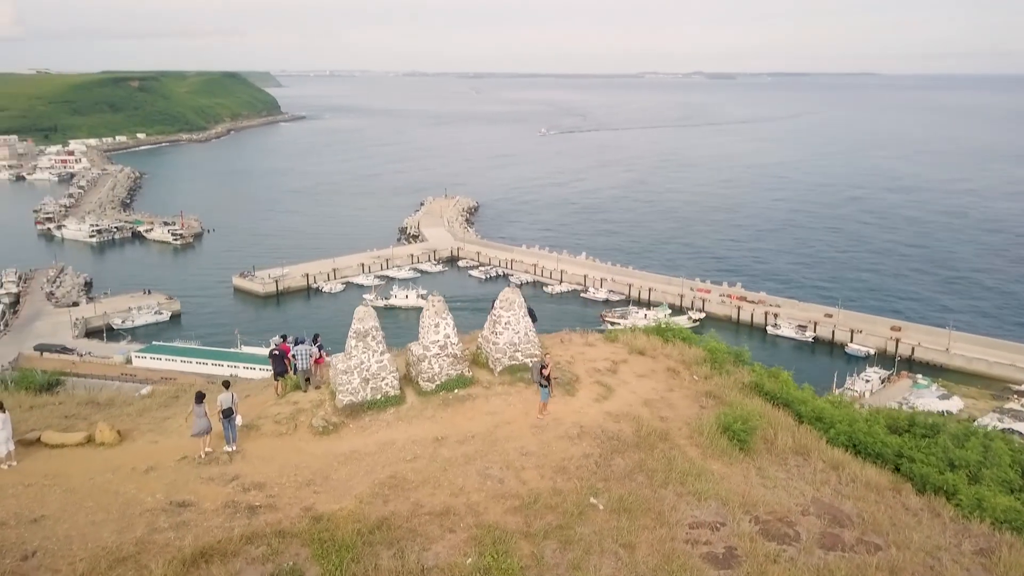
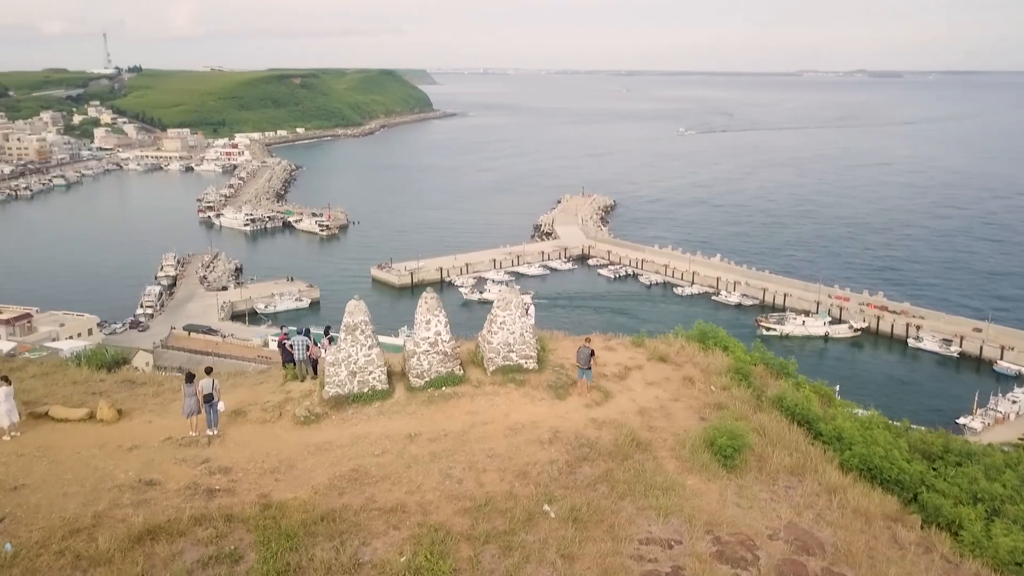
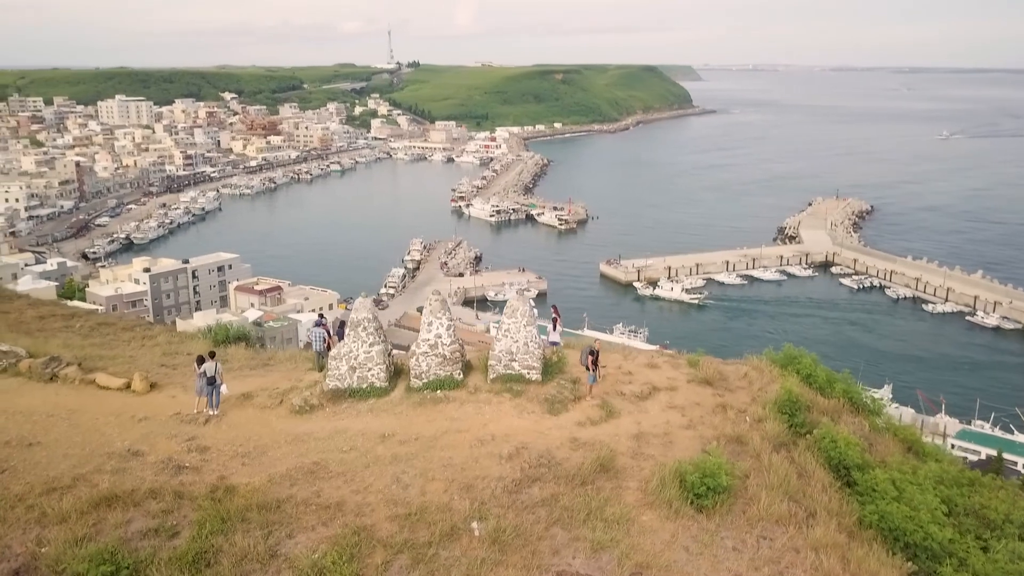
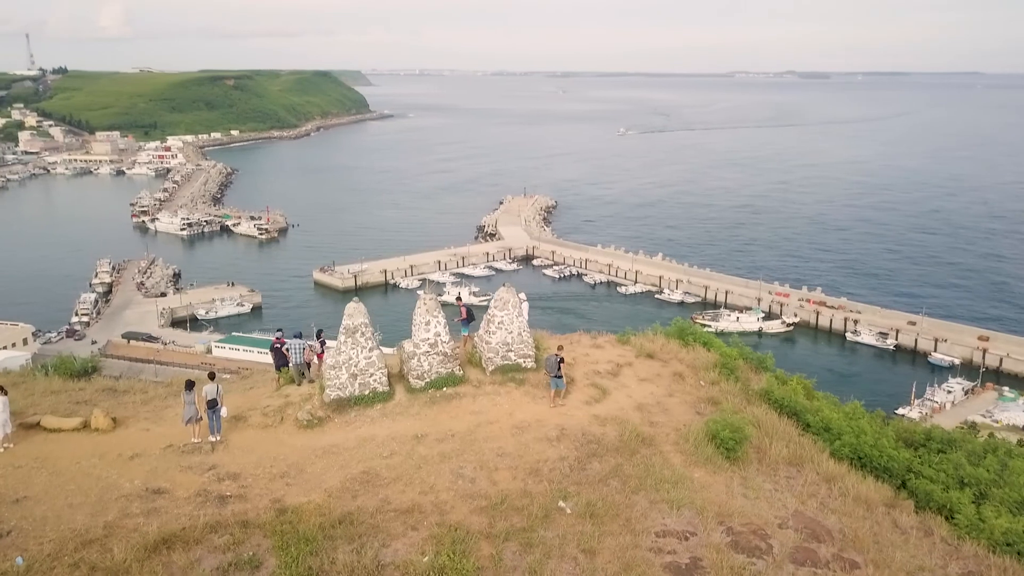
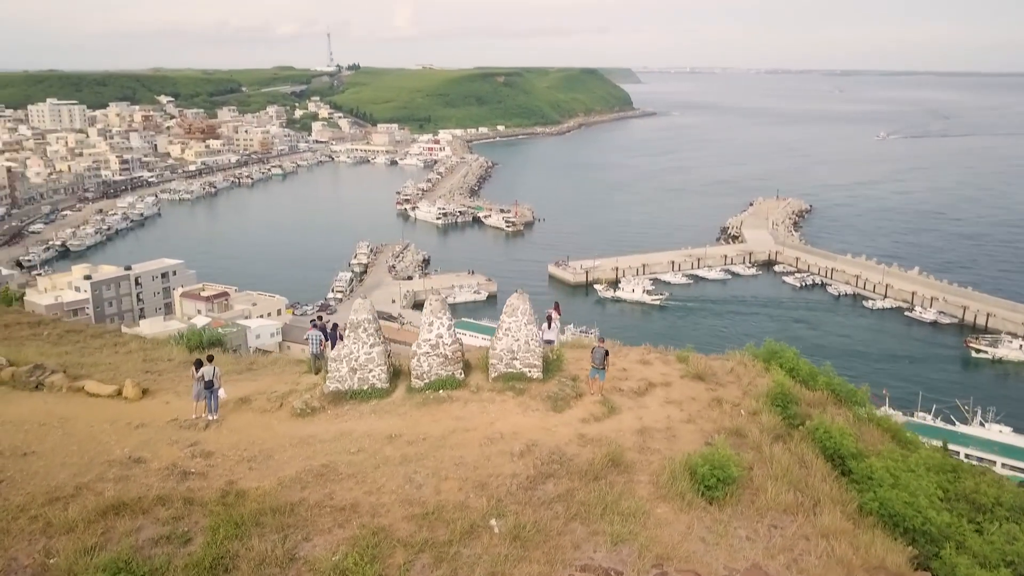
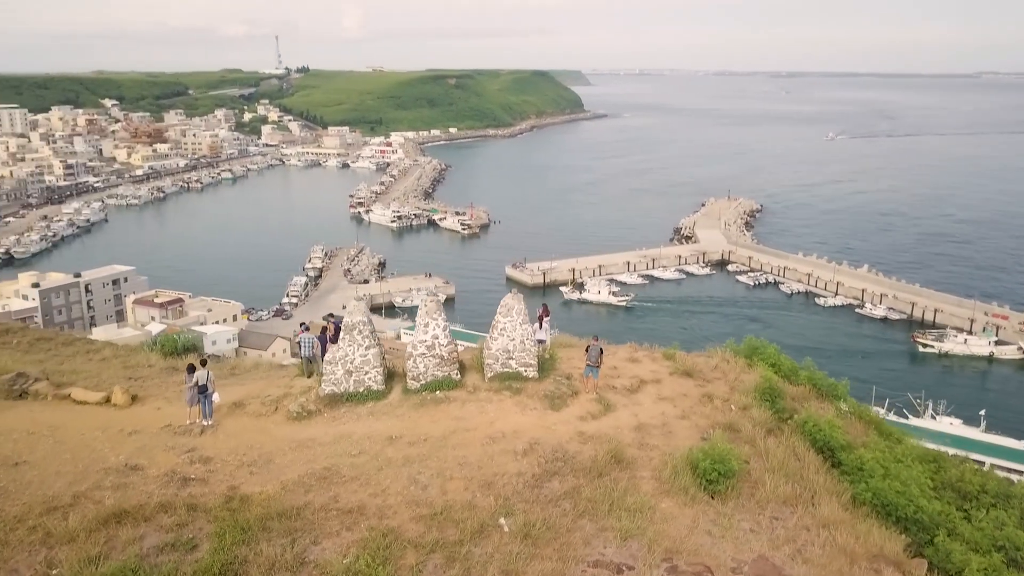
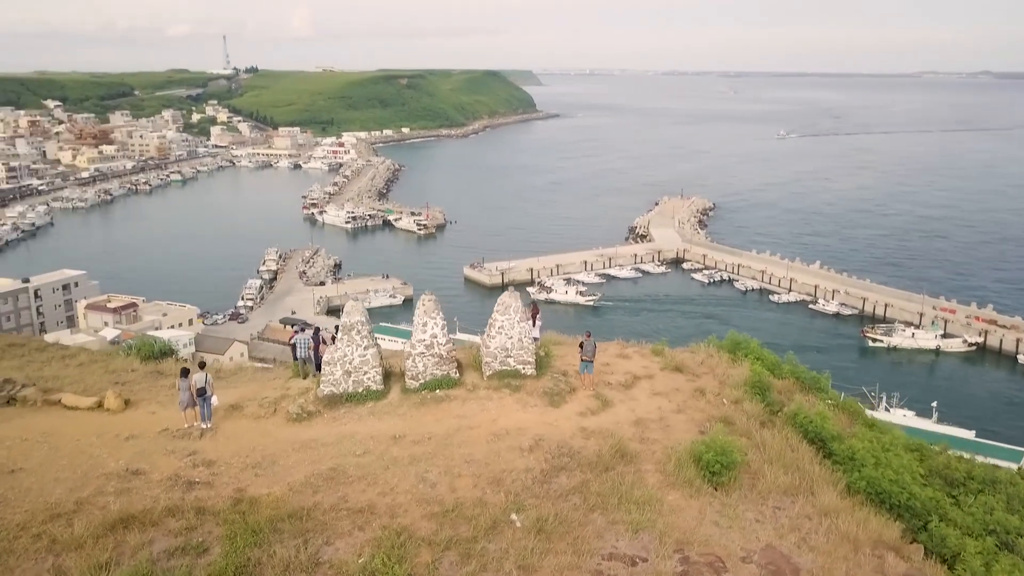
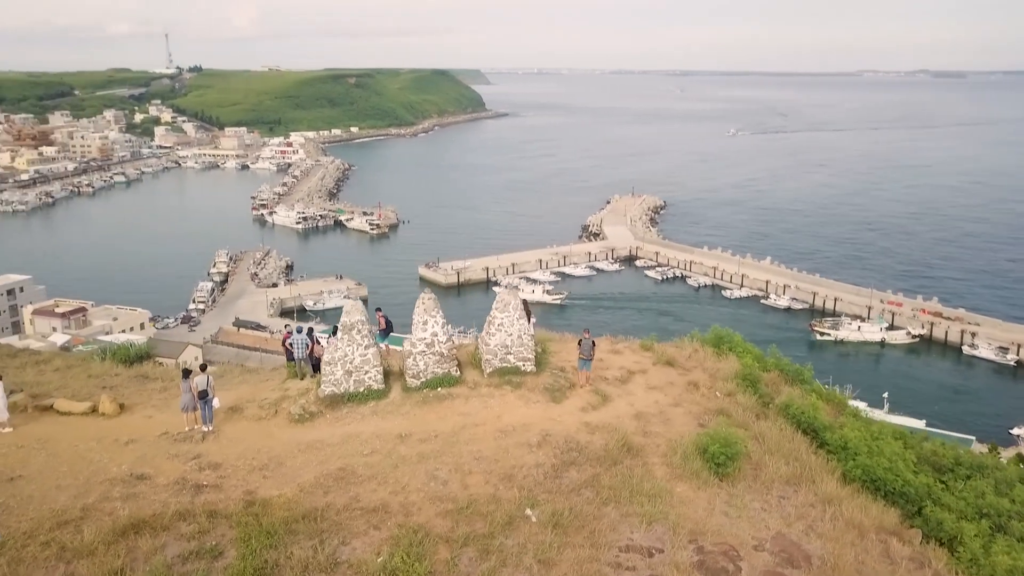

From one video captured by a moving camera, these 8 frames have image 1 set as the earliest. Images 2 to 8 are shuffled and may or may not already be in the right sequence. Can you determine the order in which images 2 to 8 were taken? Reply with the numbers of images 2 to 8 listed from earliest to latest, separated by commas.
4, 2, 8, 7, 6, 5, 3
